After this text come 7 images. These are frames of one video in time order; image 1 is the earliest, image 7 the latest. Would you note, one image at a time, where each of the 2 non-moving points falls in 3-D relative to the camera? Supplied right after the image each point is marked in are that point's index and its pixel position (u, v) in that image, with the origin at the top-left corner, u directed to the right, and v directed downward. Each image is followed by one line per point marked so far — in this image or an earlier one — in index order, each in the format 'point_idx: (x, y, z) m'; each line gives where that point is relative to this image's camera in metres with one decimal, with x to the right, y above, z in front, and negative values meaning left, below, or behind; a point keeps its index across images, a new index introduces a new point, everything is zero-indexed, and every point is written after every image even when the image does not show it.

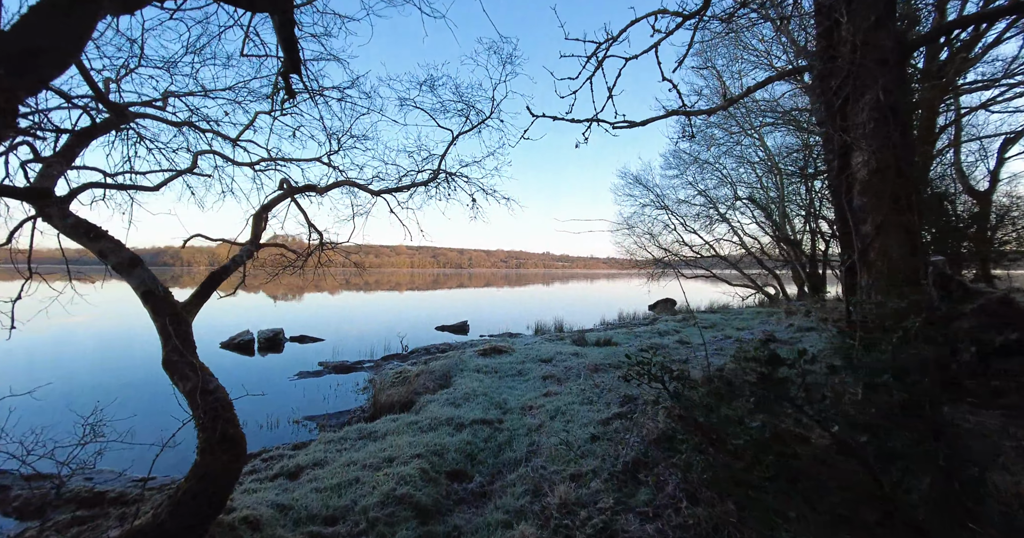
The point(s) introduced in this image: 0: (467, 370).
0: (-0.8, -1.8, +7.9) m
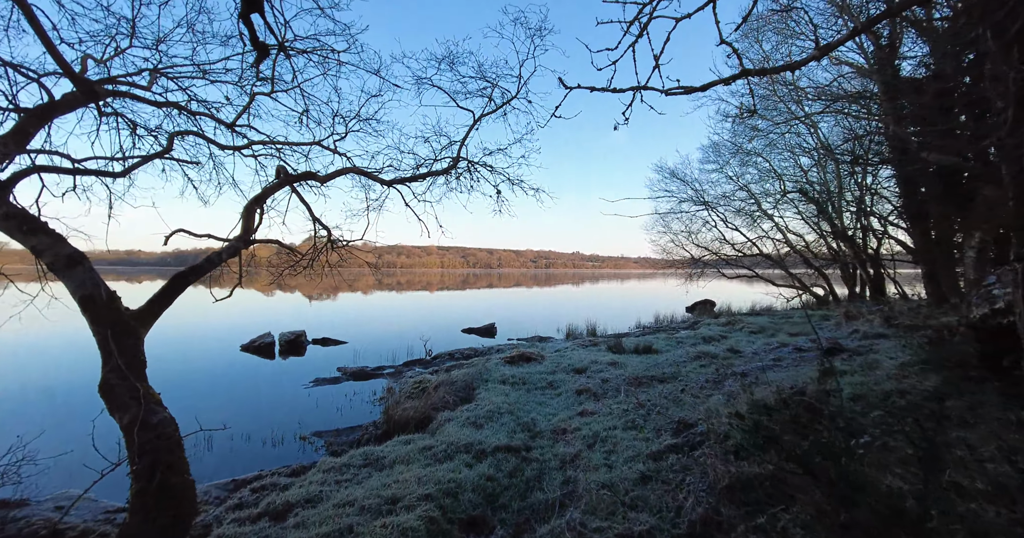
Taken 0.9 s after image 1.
0: (-0.4, -1.8, +7.2) m
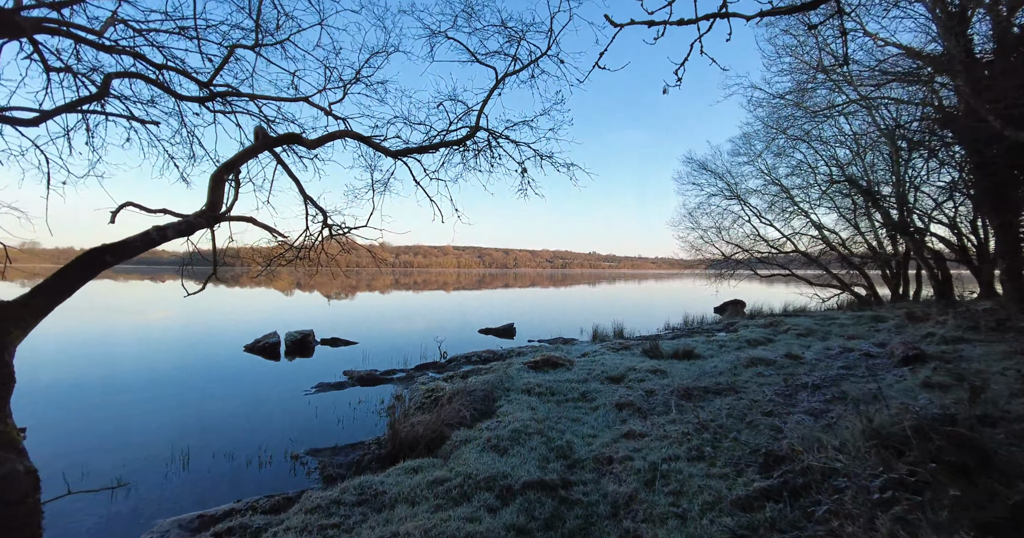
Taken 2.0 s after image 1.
0: (0.0, -1.7, +6.2) m
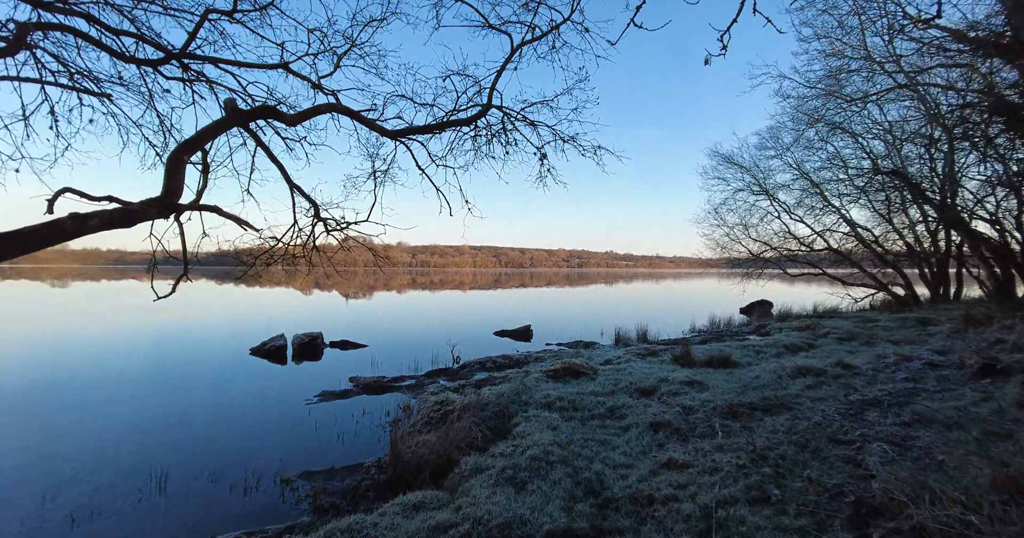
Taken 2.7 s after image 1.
0: (+0.2, -1.7, +5.6) m
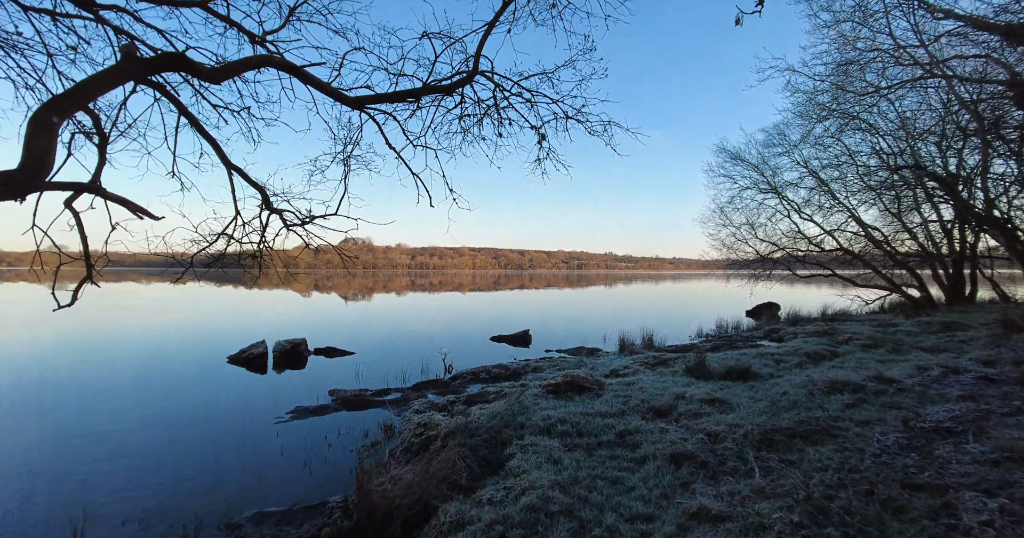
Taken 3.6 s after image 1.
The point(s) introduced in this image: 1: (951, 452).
0: (+0.2, -1.7, +4.8) m
1: (+3.3, -1.4, +3.3) m
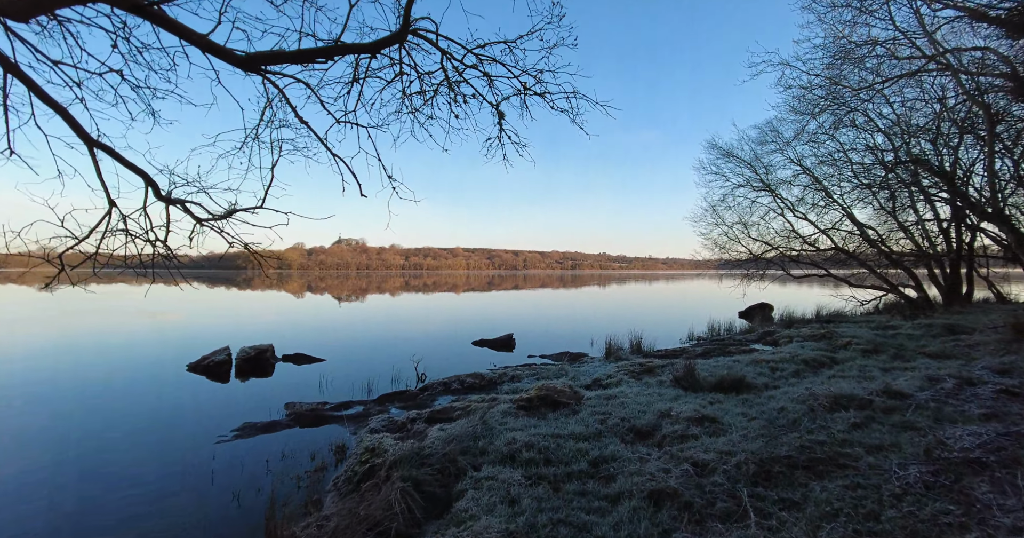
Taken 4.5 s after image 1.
0: (-0.2, -1.7, +4.1) m
1: (+2.9, -1.4, +2.7) m
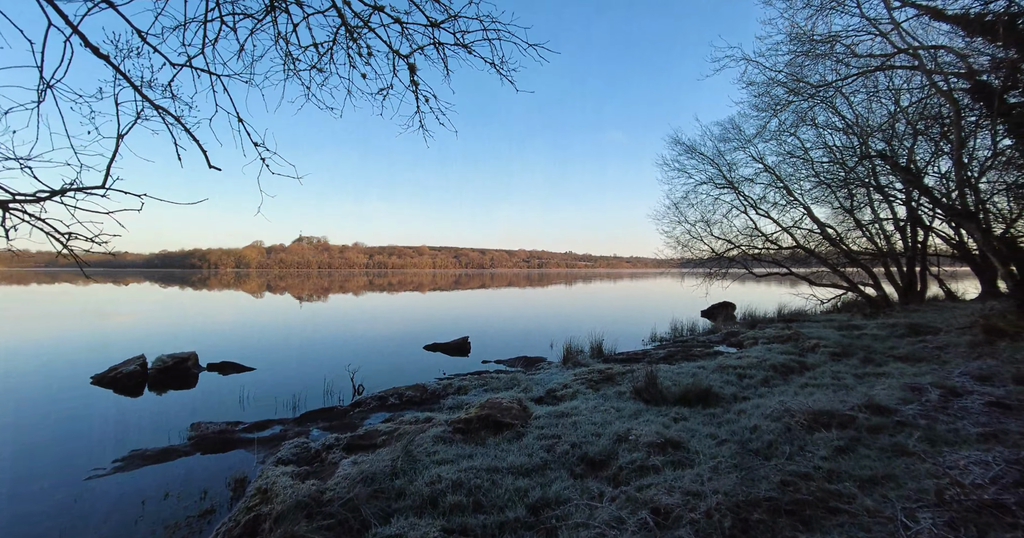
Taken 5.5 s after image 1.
0: (-0.8, -1.7, +3.3) m
1: (+2.5, -1.4, +2.1) m
